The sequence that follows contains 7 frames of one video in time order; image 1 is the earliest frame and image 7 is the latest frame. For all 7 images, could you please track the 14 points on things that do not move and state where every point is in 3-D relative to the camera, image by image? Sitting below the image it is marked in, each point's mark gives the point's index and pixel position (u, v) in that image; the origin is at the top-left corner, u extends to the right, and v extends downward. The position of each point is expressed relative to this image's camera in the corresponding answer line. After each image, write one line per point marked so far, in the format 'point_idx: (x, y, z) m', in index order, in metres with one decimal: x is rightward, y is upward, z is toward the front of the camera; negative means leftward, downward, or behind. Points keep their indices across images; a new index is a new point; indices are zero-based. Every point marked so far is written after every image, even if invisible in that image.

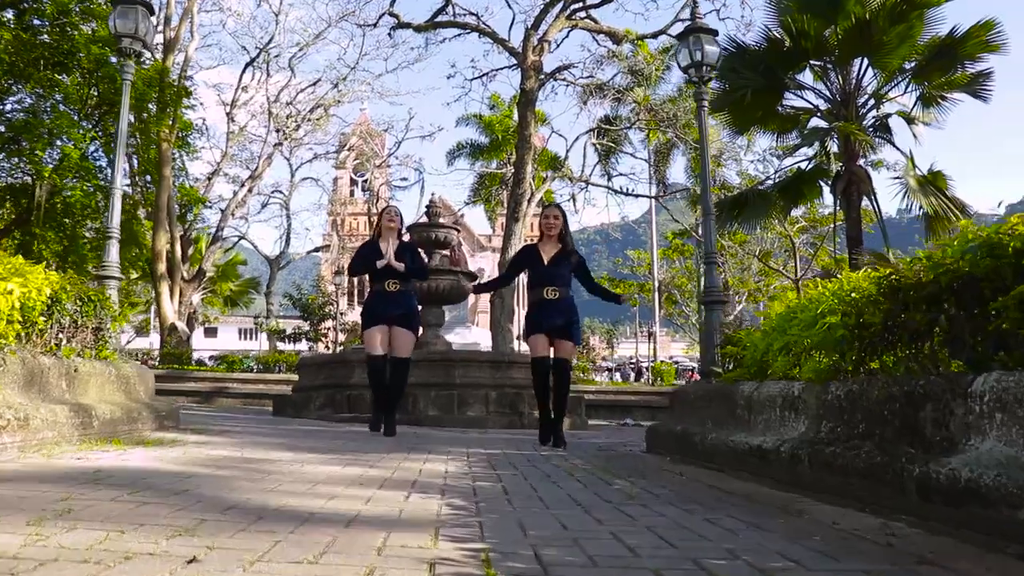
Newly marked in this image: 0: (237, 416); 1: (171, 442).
0: (-2.1, -1.0, +7.0) m
1: (-1.3, -0.6, +3.6) m
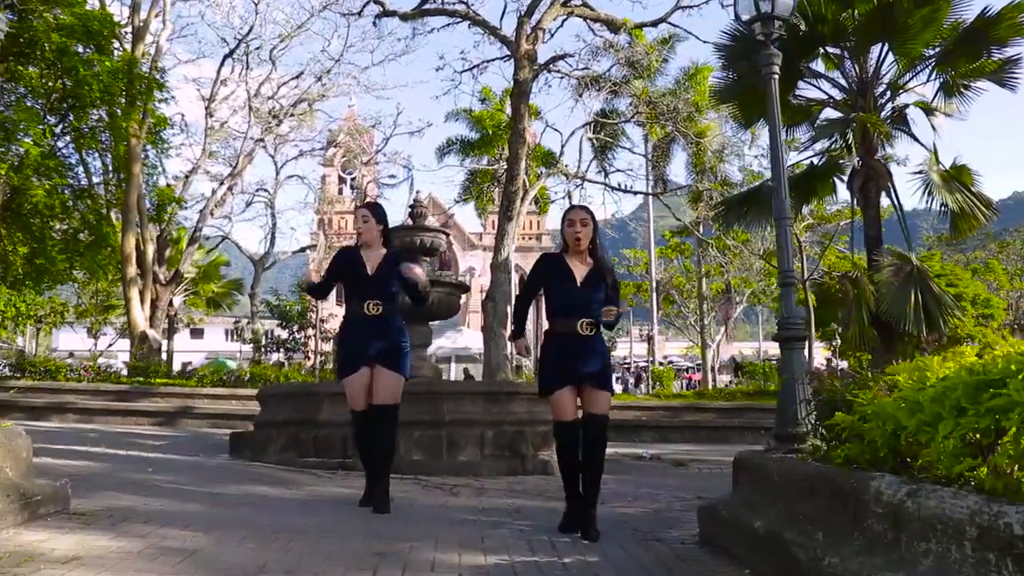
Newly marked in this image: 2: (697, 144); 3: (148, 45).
0: (-2.1, -1.1, +5.9) m
1: (-1.3, -0.7, +2.5) m
2: (+3.9, +3.1, +19.8) m
3: (-7.4, +5.0, +18.9) m
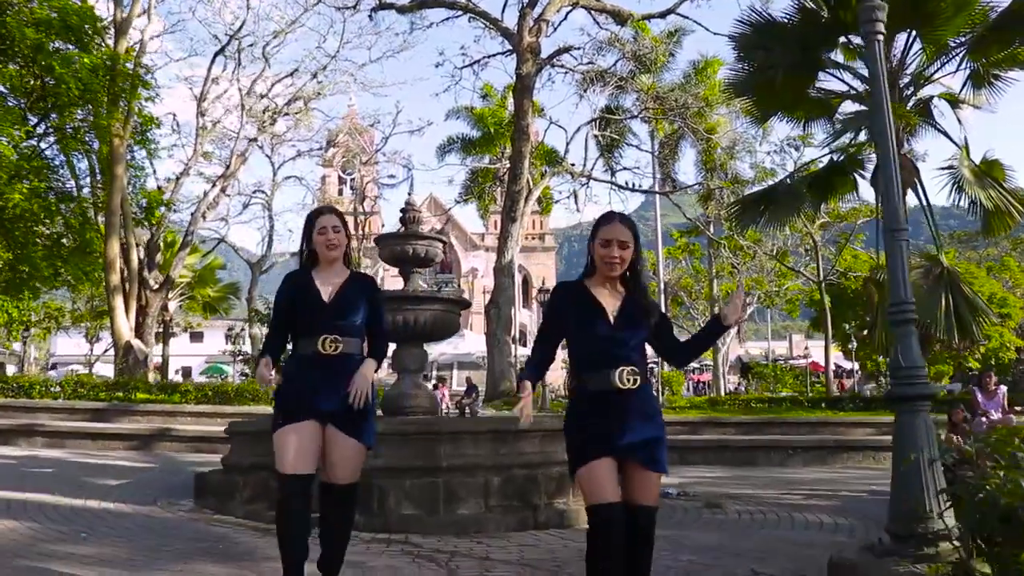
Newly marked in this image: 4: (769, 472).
0: (-2.0, -1.2, +5.0) m
1: (-1.3, -0.8, +1.6) m
2: (+4.0, +3.0, +18.9) m
3: (-7.4, +4.8, +18.0) m
4: (+2.5, -1.8, +9.1) m
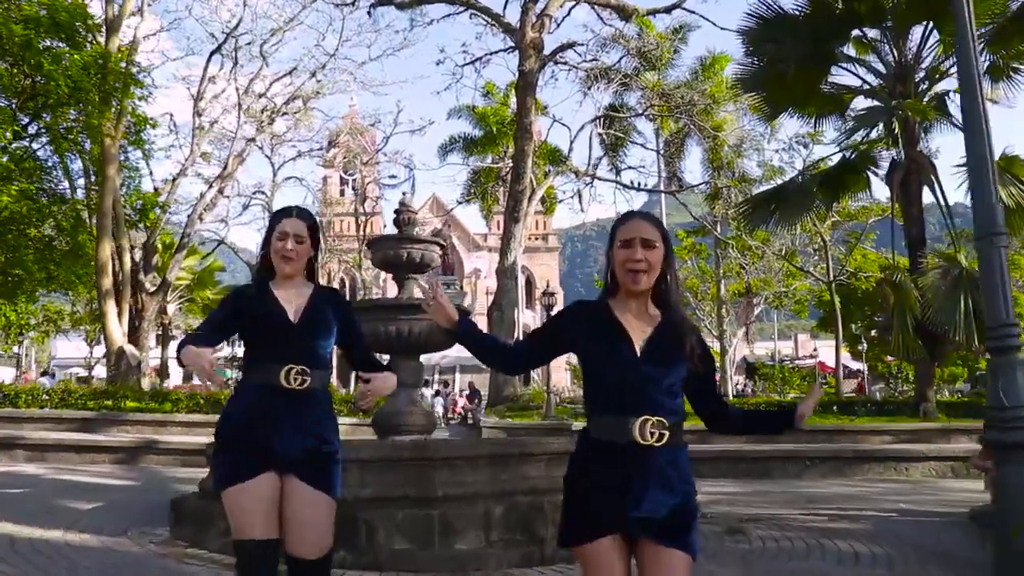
0: (-2.0, -1.2, +4.6) m
1: (-1.3, -0.9, +1.1) m
2: (+4.0, +3.0, +18.5) m
3: (-7.4, +4.7, +17.6) m
4: (+2.6, -1.8, +8.7) m
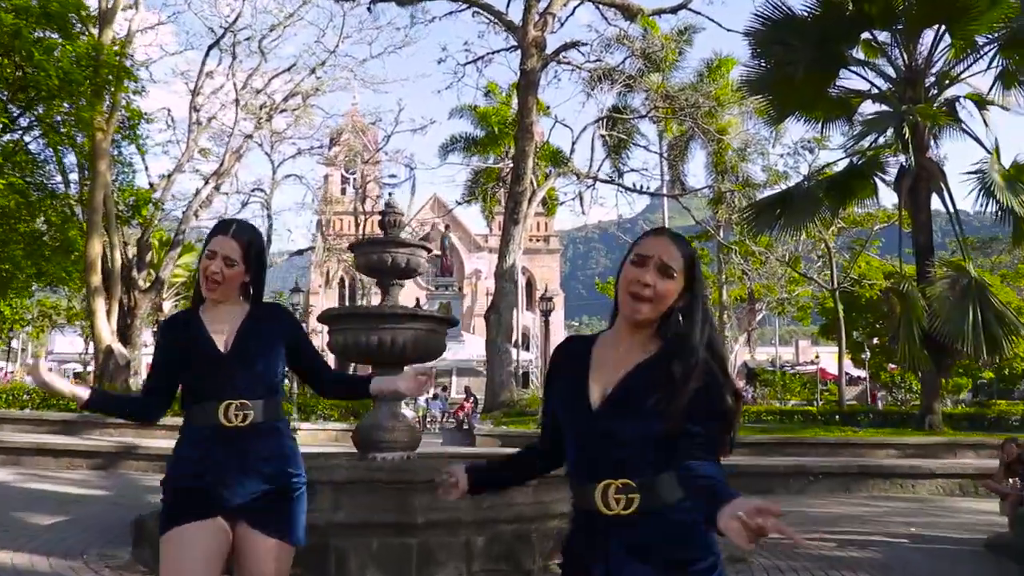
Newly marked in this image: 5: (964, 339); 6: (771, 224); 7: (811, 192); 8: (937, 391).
0: (-2.1, -1.3, +4.2) m
1: (-1.3, -0.9, +0.8) m
2: (+4.1, +2.9, +18.1) m
3: (-7.3, +4.8, +17.3) m
4: (+2.5, -1.9, +8.3) m
5: (+5.5, -0.6, +11.1) m
6: (+3.6, +0.9, +12.8) m
7: (+4.1, +1.3, +12.6) m
8: (+6.1, -1.5, +13.2) m
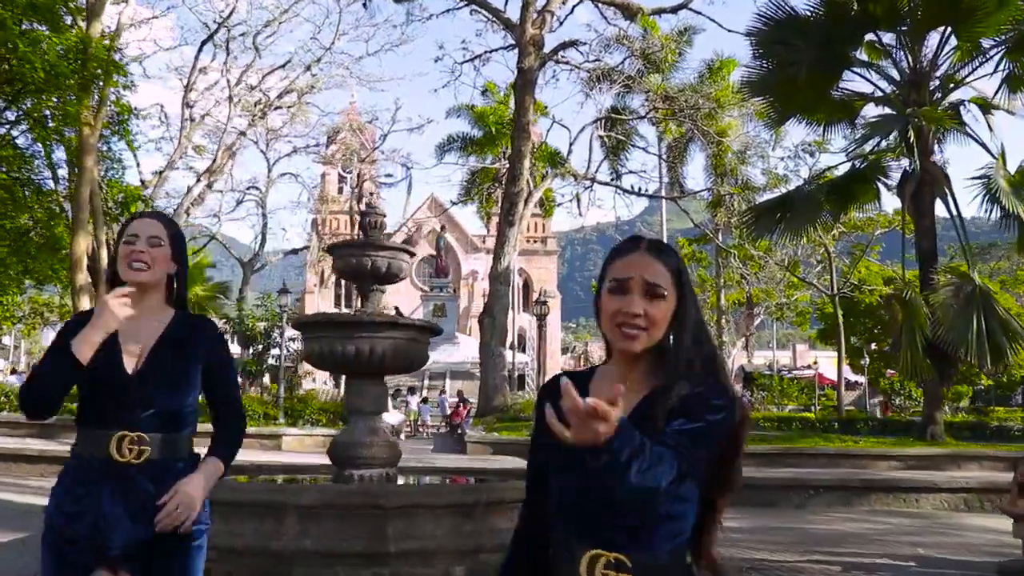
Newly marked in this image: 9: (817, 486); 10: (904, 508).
0: (-2.2, -1.3, +3.9) m
1: (-1.4, -0.9, +0.5) m
2: (+4.0, +2.8, +17.8) m
3: (-7.4, +4.8, +17.0) m
4: (+2.4, -2.0, +8.0) m
5: (+5.4, -0.7, +10.8) m
6: (+3.5, +0.8, +12.5) m
7: (+4.0, +1.2, +12.3) m
8: (+6.0, -1.6, +12.9) m
9: (+3.0, -1.9, +9.1) m
10: (+3.8, -2.2, +9.0) m
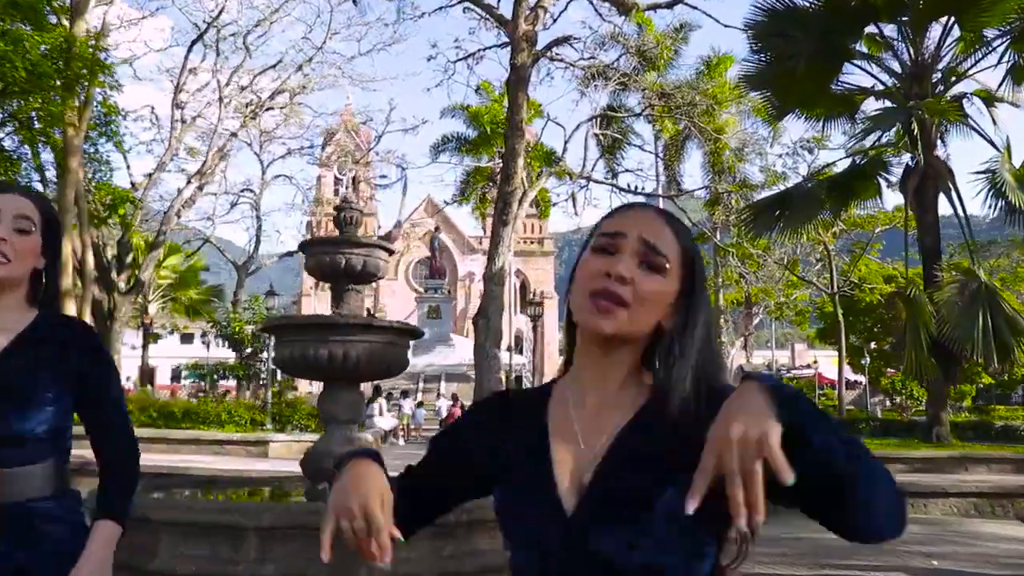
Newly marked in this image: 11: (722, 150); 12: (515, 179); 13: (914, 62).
0: (-2.2, -1.3, +3.6) m
1: (-1.4, -0.9, +0.2) m
2: (+3.9, +2.8, +17.5) m
3: (-7.5, +4.8, +16.6) m
4: (+2.4, -2.0, +7.7) m
5: (+5.3, -0.7, +10.5) m
6: (+3.4, +0.8, +12.2) m
7: (+3.9, +1.2, +12.0) m
8: (+5.9, -1.5, +12.6) m
9: (+3.0, -1.9, +8.8) m
10: (+3.8, -2.1, +8.7) m
11: (+4.2, +2.8, +18.5) m
12: (+0.1, +1.8, +14.8) m
13: (+5.4, +3.0, +12.4) m
